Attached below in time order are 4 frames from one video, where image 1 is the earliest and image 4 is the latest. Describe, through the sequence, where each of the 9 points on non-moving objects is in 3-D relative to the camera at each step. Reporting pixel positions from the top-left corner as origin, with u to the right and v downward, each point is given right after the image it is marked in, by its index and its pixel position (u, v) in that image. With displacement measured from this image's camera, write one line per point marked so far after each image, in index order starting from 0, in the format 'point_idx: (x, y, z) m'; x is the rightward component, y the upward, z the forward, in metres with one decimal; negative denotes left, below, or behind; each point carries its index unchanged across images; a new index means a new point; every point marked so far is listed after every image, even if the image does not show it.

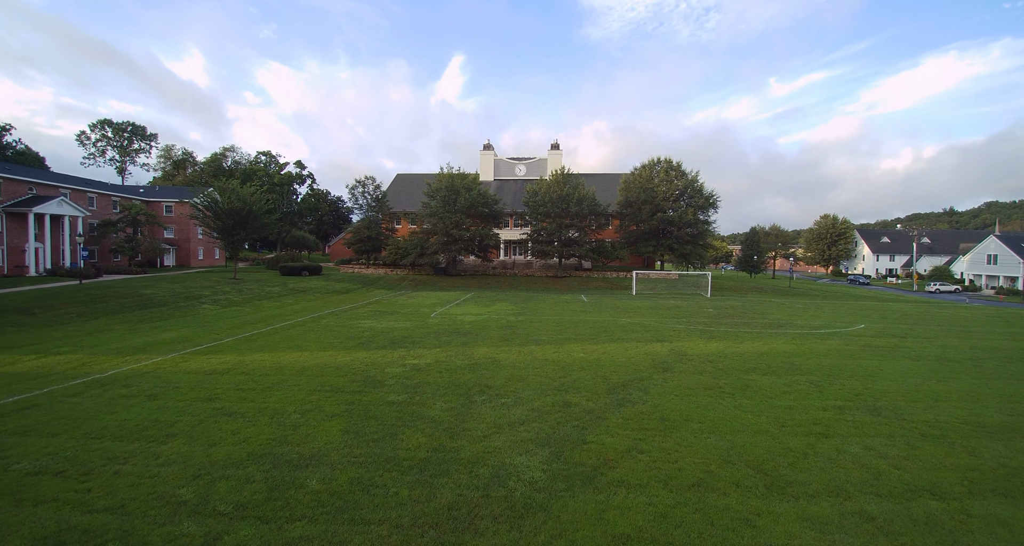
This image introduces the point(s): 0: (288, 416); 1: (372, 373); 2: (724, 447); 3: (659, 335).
0: (-3.7, -2.4, +7.6) m
1: (-3.1, -2.2, +10.2) m
2: (+3.0, -2.5, +6.6) m
3: (+4.7, -2.0, +14.9) m
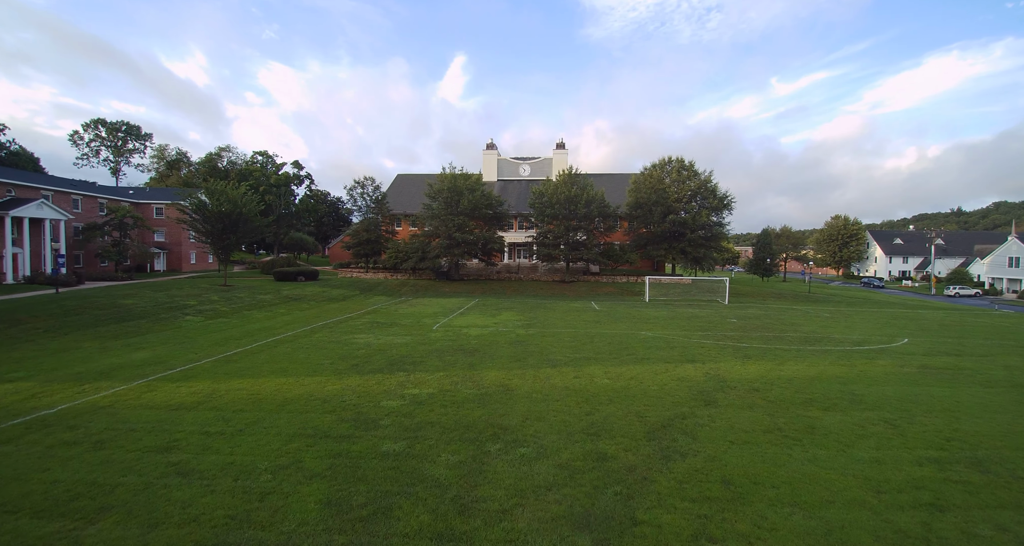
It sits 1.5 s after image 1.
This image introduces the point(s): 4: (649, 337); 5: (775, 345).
0: (-3.4, -2.7, +6.1) m
1: (-2.8, -2.6, +8.7) m
2: (+3.3, -2.8, +5.0) m
3: (+5.1, -2.3, +13.3) m
4: (+4.7, -2.2, +15.9) m
5: (+8.3, -2.3, +14.6) m
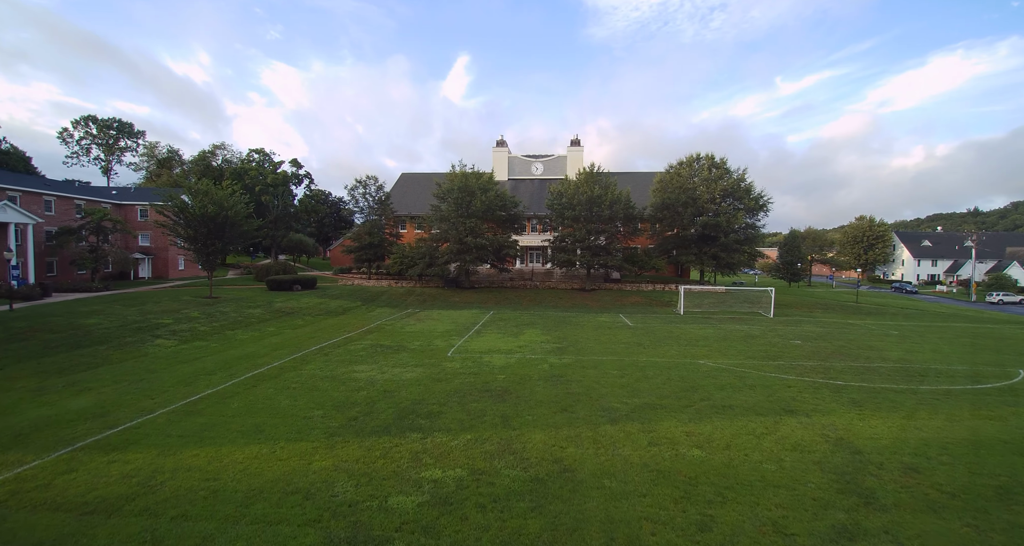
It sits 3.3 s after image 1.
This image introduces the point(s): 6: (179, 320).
0: (-2.5, -3.2, +3.3) m
1: (-1.9, -3.1, +5.9) m
2: (+4.2, -3.3, +2.2) m
3: (+6.0, -2.8, +10.5) m
4: (+5.7, -2.7, +13.0) m
5: (+9.3, -2.8, +11.8) m
6: (-12.9, -1.8, +17.9) m
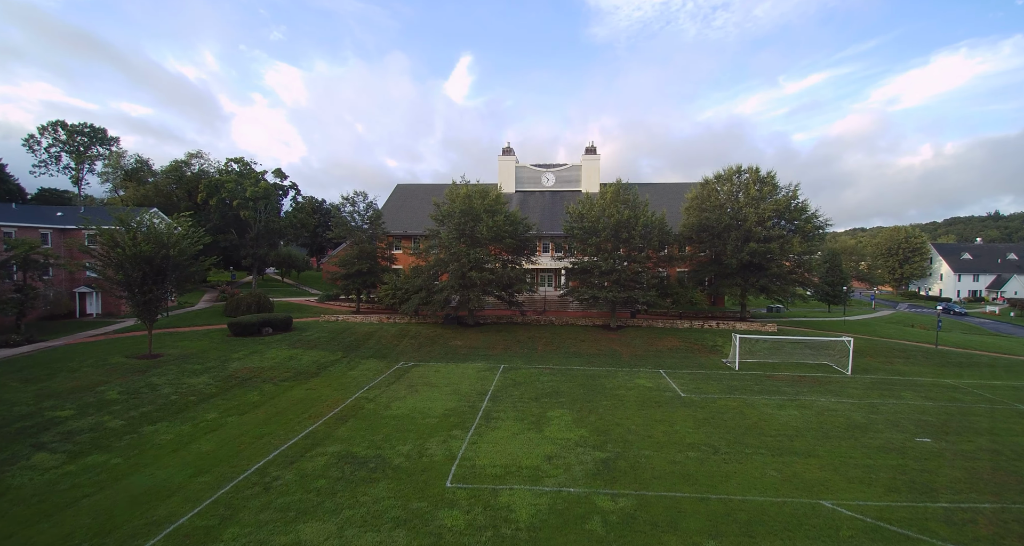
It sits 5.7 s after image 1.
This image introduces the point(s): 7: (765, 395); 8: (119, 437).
0: (-1.8, -5.3, -1.3) m
1: (-1.2, -5.1, +1.3) m
2: (+4.8, -5.4, -2.4) m
3: (+6.7, -4.9, +5.8) m
4: (+6.3, -4.8, +8.4) m
5: (+9.9, -4.8, +7.1) m
6: (-12.2, -3.9, +13.3) m
7: (+9.1, -4.4, +16.6) m
8: (-10.3, -4.2, +12.1) m
